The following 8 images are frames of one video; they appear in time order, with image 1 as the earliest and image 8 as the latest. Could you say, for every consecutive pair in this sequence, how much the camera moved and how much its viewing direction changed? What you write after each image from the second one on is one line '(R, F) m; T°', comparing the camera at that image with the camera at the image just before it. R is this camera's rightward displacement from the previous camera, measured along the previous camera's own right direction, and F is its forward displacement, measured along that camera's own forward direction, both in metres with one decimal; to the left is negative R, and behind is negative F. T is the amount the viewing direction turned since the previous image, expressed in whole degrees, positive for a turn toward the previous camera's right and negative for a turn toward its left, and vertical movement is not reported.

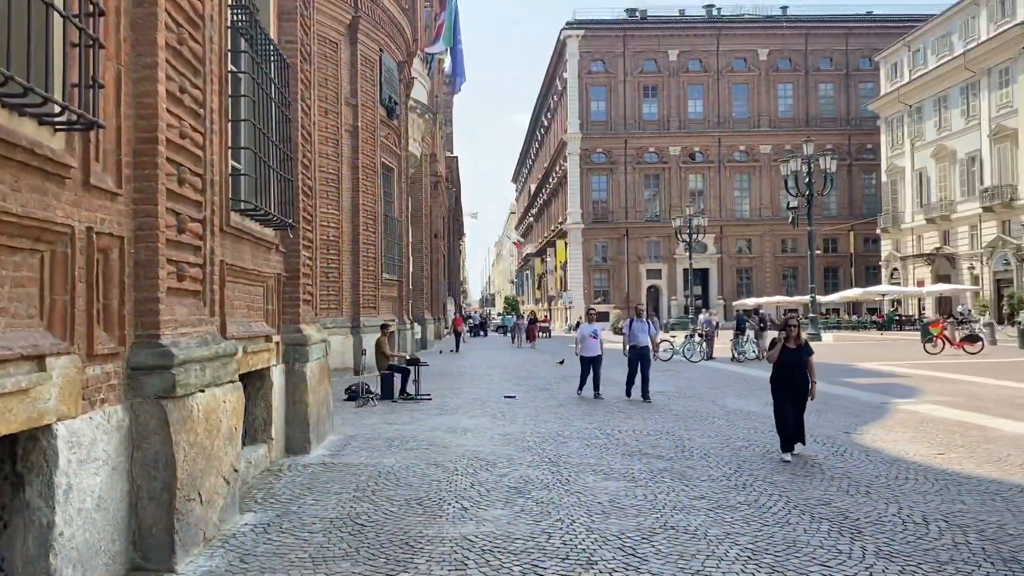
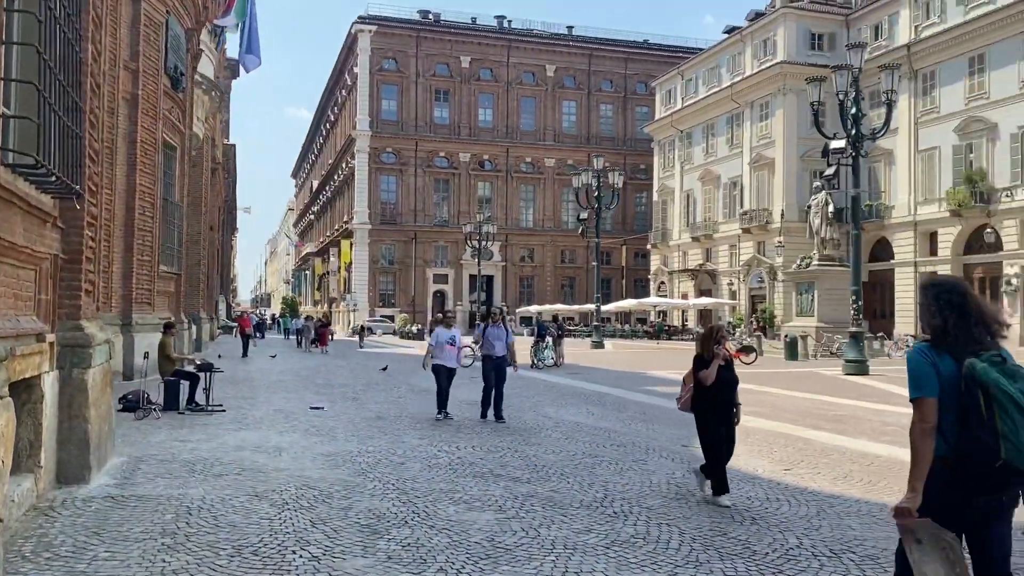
(-0.5, +1.1) m; +15°
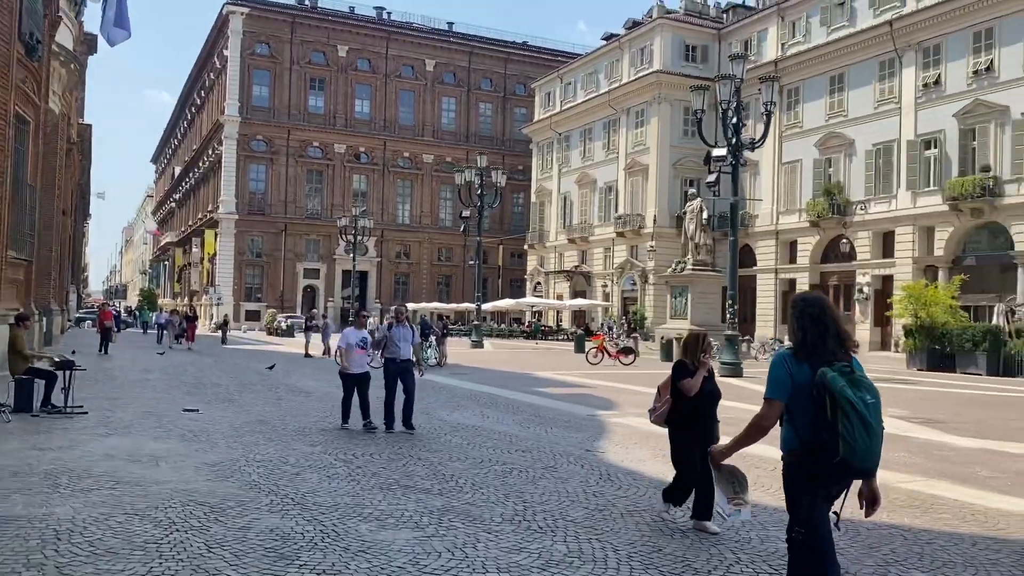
(-0.3, +0.5) m; +8°
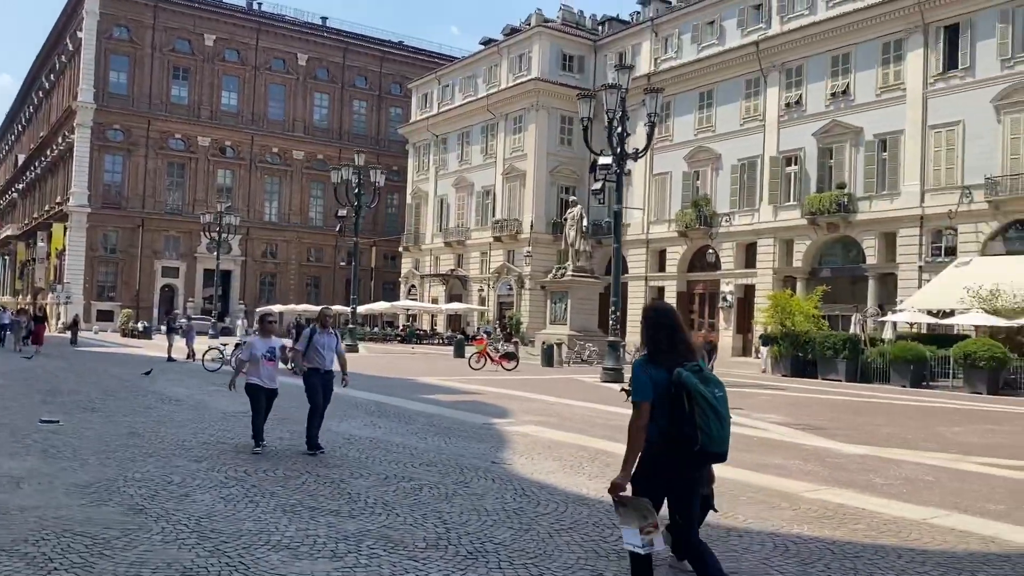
(-0.4, +0.4) m; +9°
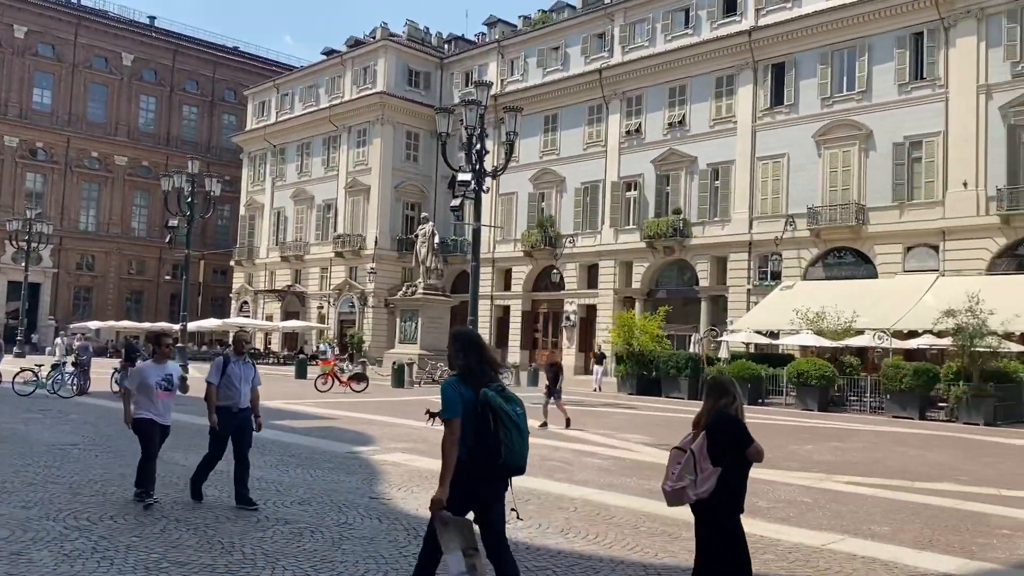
(-0.4, +0.6) m; +11°
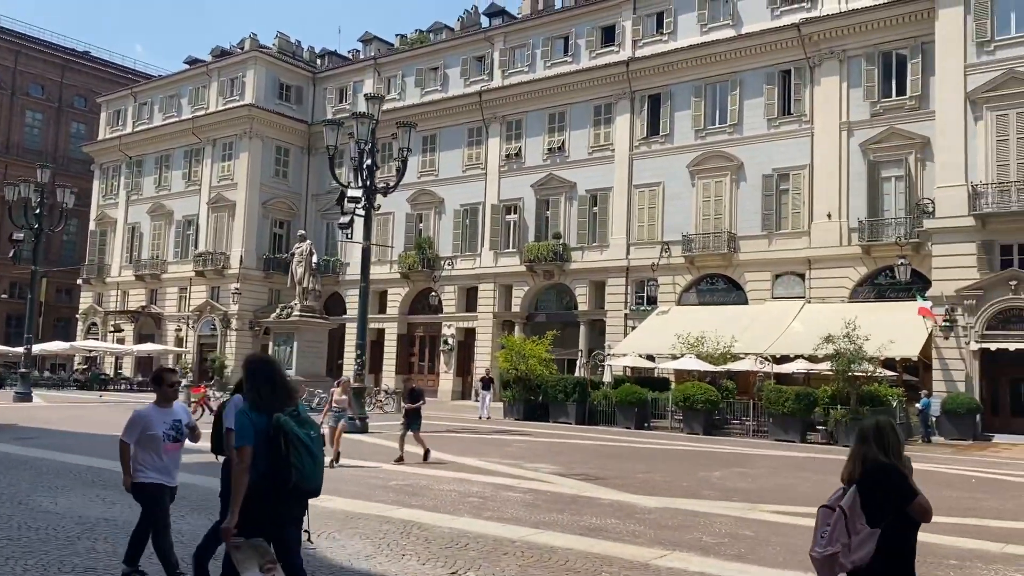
(-0.7, +0.7) m; +9°
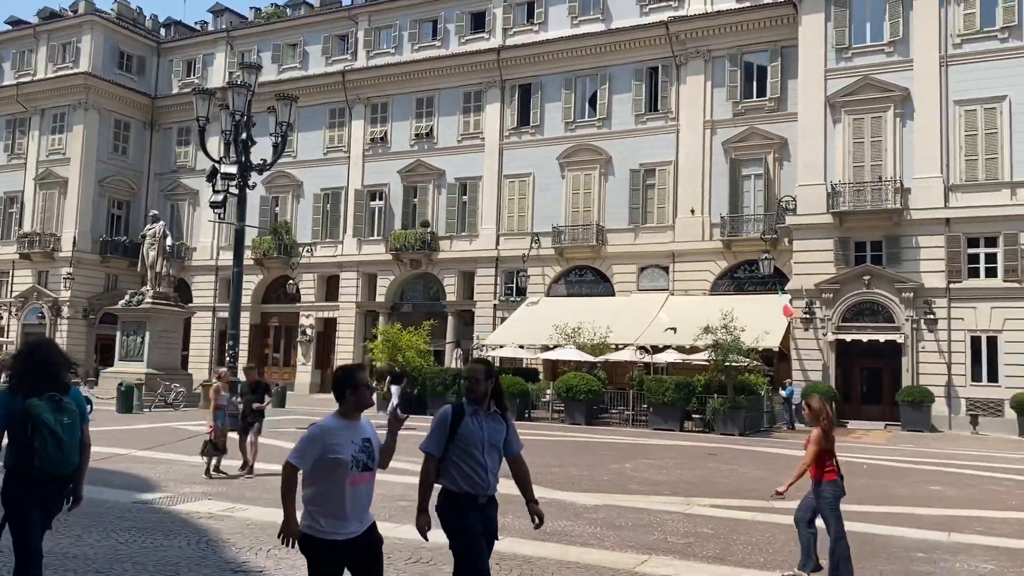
(-1.0, +0.8) m; +10°
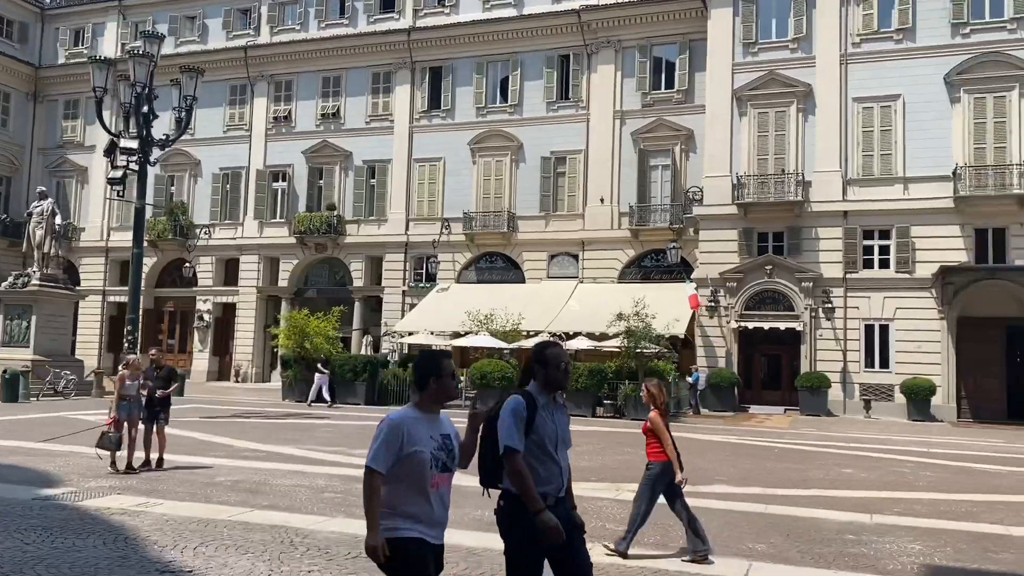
(-0.3, +0.3) m; +6°
